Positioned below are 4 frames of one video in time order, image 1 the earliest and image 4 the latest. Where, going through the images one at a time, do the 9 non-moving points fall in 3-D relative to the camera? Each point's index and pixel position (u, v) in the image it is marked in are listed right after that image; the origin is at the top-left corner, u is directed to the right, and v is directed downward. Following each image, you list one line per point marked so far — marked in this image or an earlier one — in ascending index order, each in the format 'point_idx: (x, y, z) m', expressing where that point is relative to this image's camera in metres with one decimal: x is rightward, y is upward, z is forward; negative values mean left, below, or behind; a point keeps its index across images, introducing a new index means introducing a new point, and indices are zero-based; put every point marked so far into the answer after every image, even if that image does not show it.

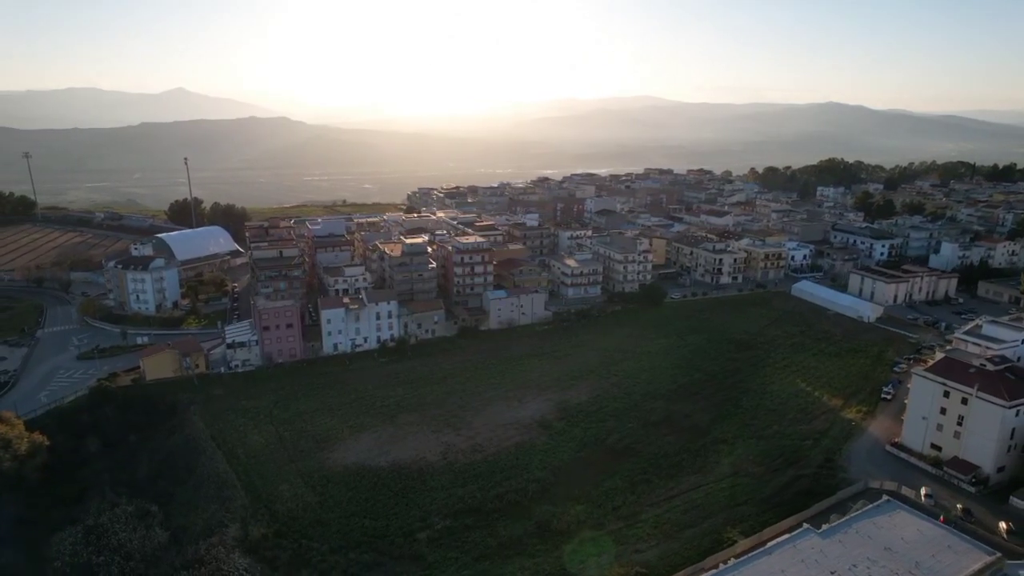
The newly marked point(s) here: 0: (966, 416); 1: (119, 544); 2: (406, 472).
0: (+13.2, -3.7, +18.1) m
1: (-10.7, -7.0, +16.9) m
2: (-3.4, -5.8, +19.7) m
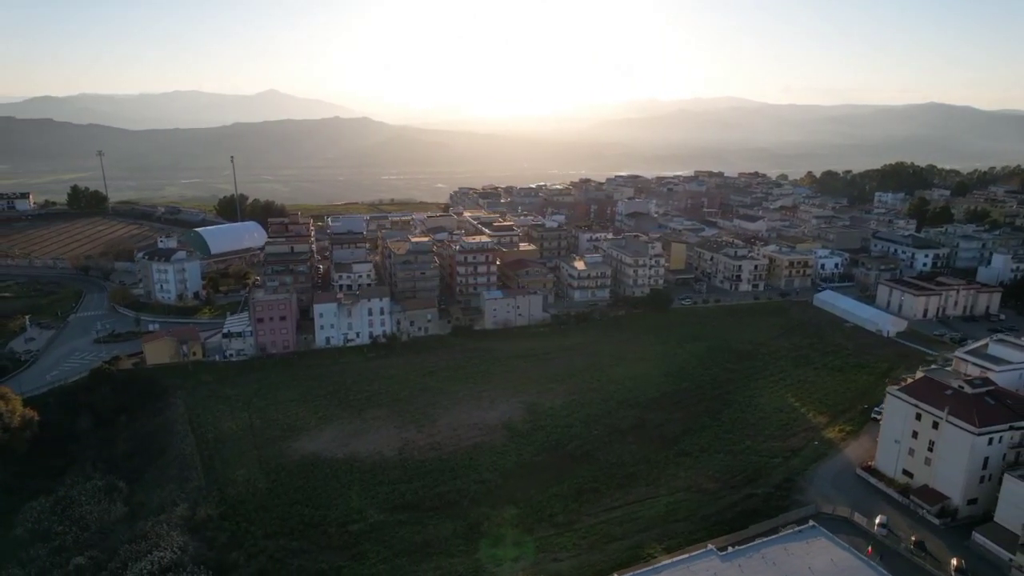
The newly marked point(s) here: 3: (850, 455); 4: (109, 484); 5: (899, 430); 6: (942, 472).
0: (+11.4, -4.1, +16.7) m
1: (-12.6, -6.6, +18.1) m
2: (-5.0, -5.7, +20.1) m
3: (+10.7, -5.3, +19.6) m
4: (-12.7, -6.2, +19.6) m
5: (+11.0, -4.1, +17.7) m
6: (+11.5, -4.9, +16.6) m
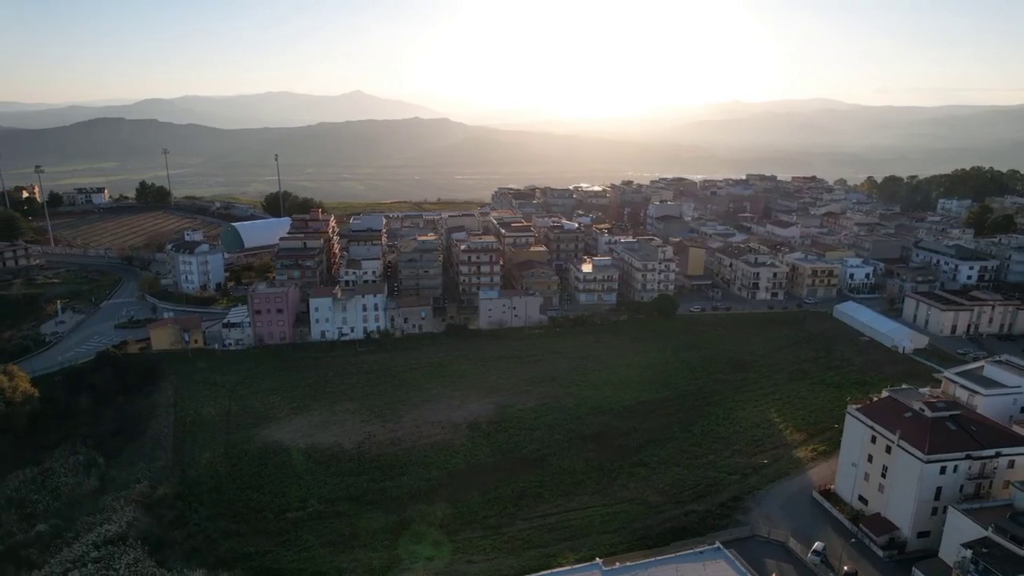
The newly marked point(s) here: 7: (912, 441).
0: (+9.4, -4.5, +15.5) m
1: (-14.4, -6.2, +19.5) m
2: (-6.5, -5.5, +20.7) m
3: (+9.0, -5.6, +18.5) m
4: (-14.3, -5.8, +21.0) m
5: (+9.2, -4.4, +16.5) m
6: (+9.4, -5.3, +15.3) m
7: (+9.7, -3.7, +14.9) m
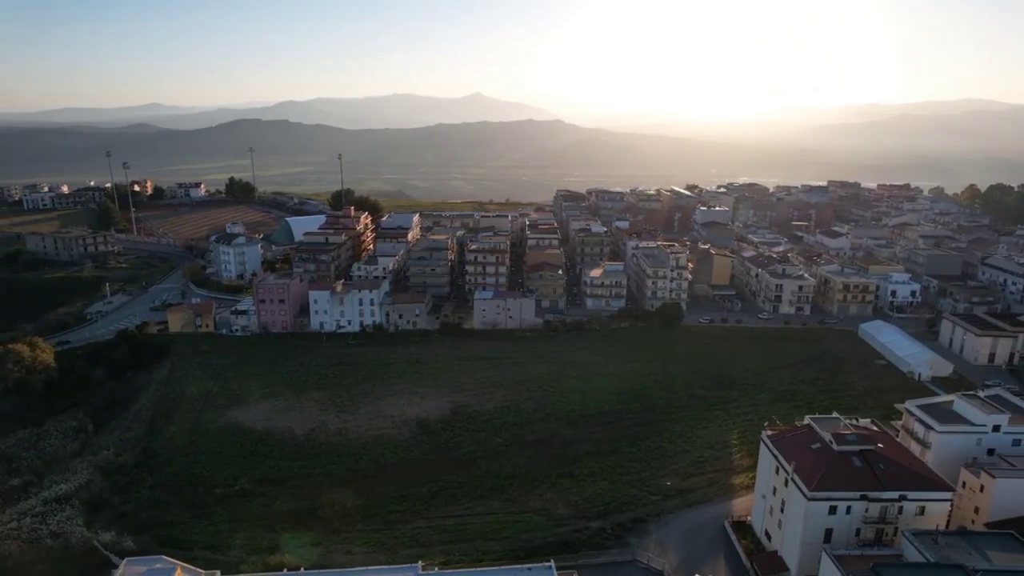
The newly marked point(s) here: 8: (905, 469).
0: (+6.3, -4.9, +14.2) m
1: (-16.6, -5.6, +22.0) m
2: (-8.7, -5.3, +21.8) m
3: (+6.2, -6.0, +17.2) m
4: (-16.3, -5.2, +23.5) m
5: (+6.2, -4.8, +15.2) m
6: (+6.2, -5.6, +14.0) m
7: (+6.4, -4.1, +13.6) m
8: (+8.6, -4.0, +13.5) m
